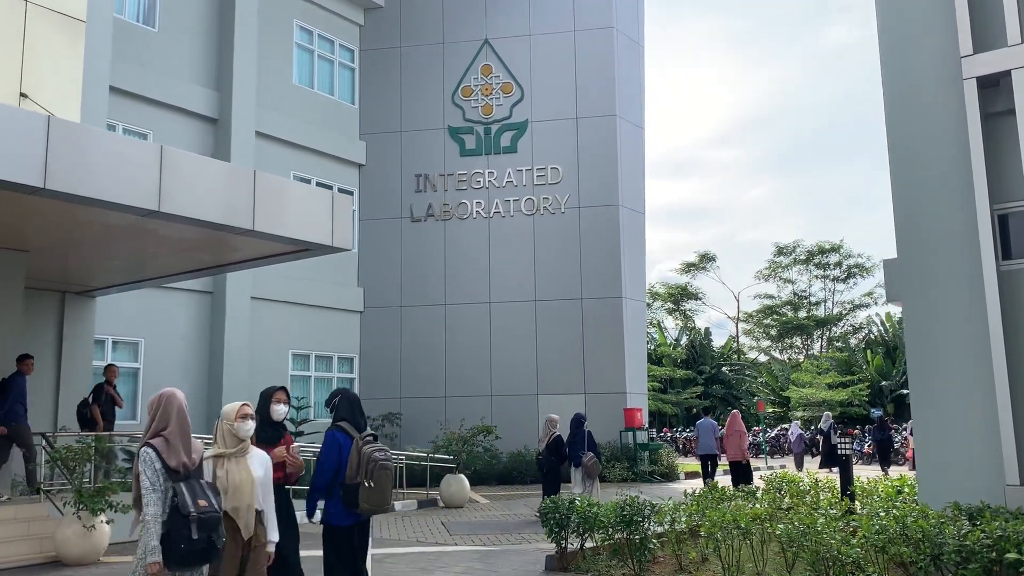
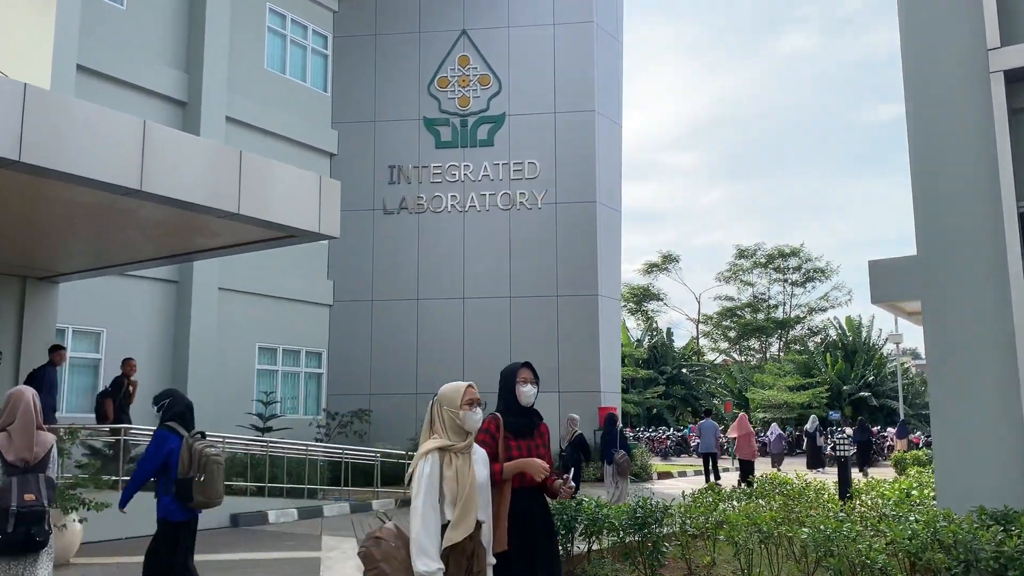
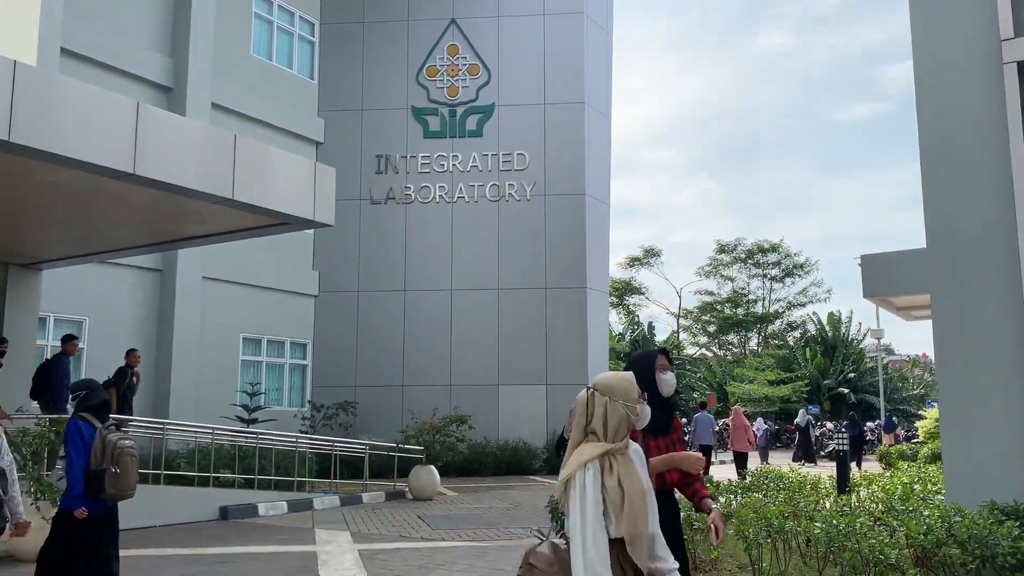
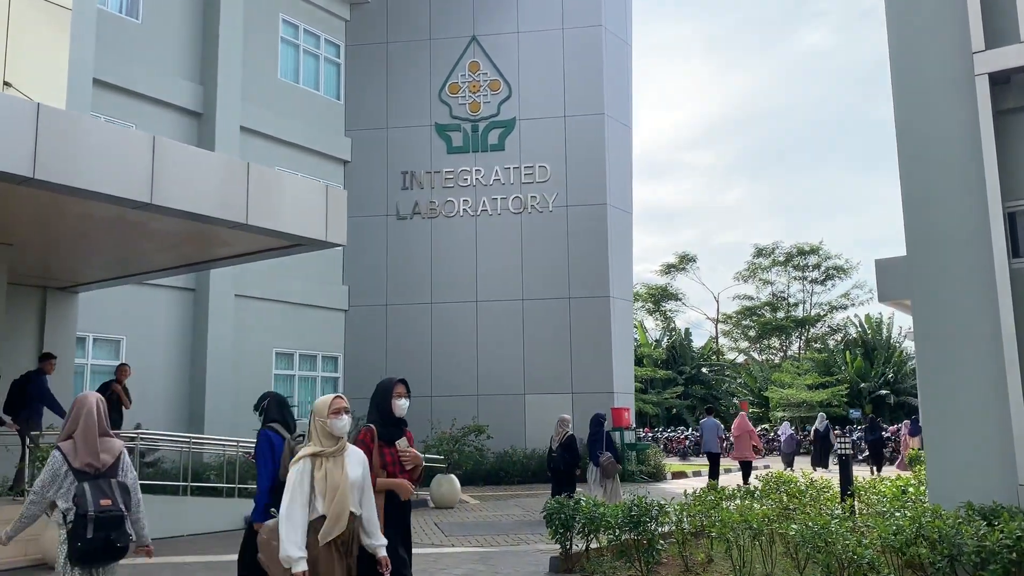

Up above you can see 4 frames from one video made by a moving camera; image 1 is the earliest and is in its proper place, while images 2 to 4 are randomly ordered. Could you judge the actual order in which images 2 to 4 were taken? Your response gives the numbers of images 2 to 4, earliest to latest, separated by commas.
4, 2, 3
